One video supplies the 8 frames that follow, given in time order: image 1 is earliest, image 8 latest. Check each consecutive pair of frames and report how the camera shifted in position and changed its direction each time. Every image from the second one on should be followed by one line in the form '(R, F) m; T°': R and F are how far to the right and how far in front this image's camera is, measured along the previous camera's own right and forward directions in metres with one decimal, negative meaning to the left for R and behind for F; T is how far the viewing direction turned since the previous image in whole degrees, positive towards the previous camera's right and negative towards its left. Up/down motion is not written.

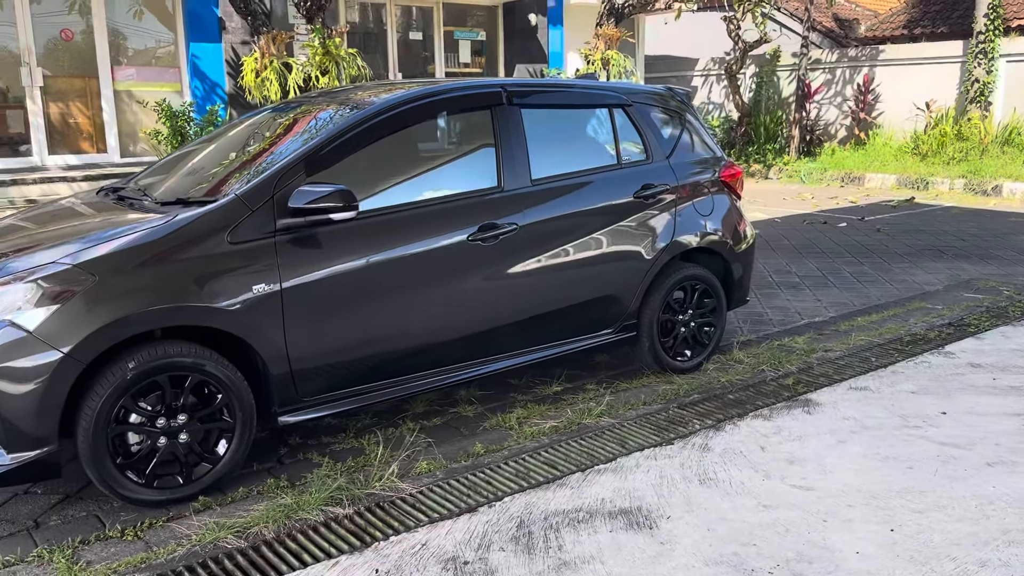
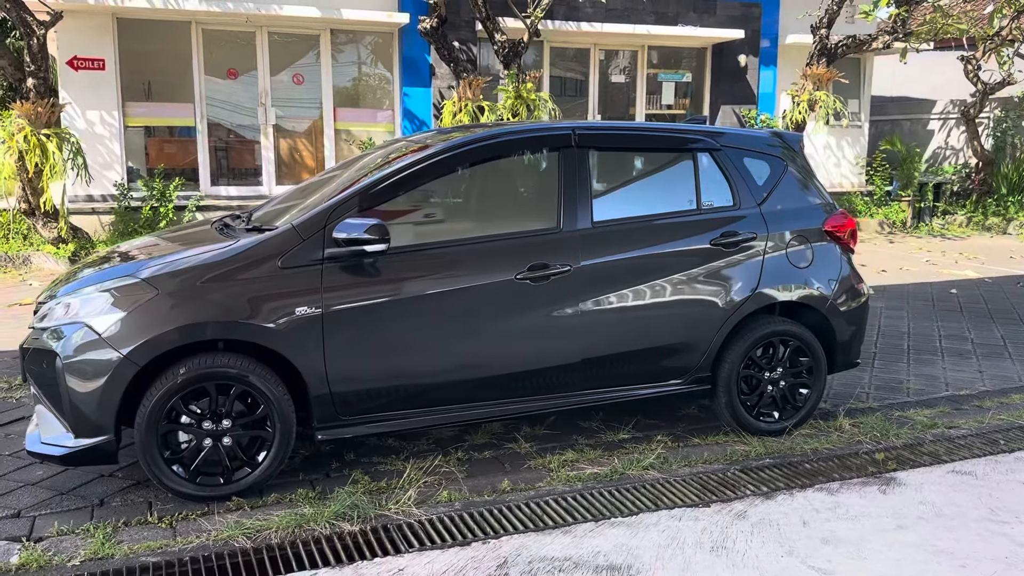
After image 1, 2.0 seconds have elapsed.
(+0.8, +0.1) m; -16°
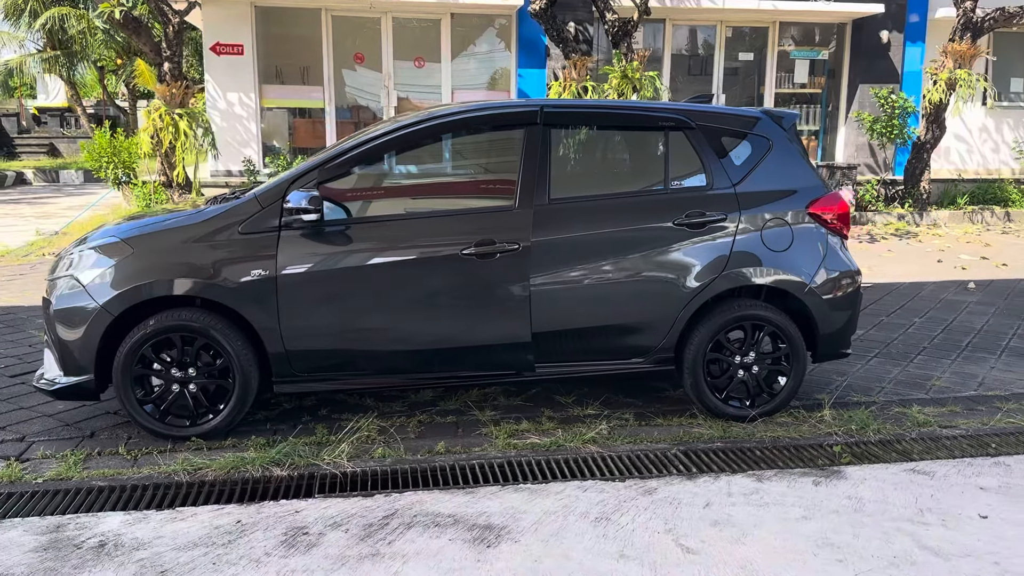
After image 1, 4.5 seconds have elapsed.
(+1.0, 0.0) m; -11°
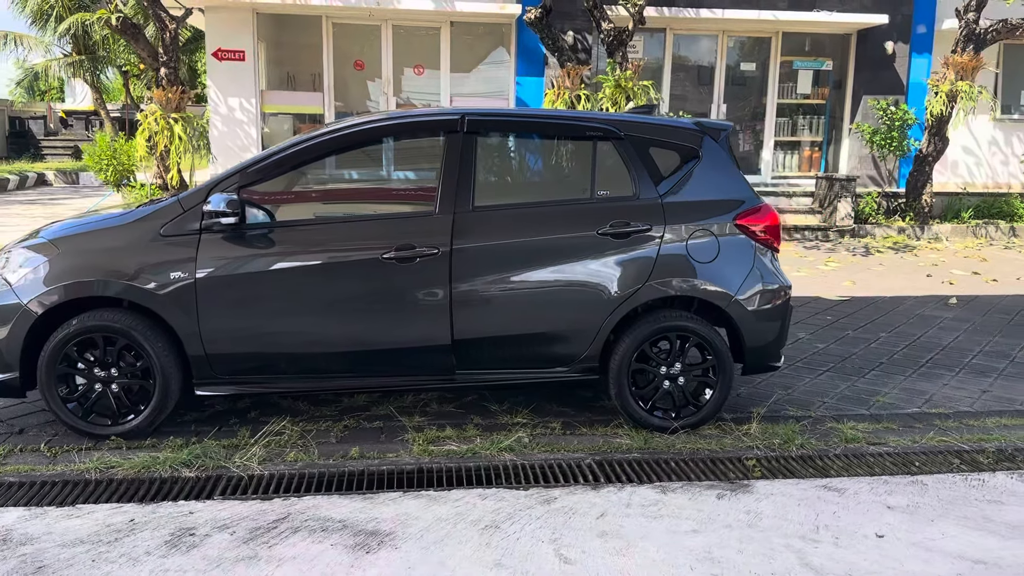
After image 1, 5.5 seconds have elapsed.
(+0.5, 0.0) m; -2°
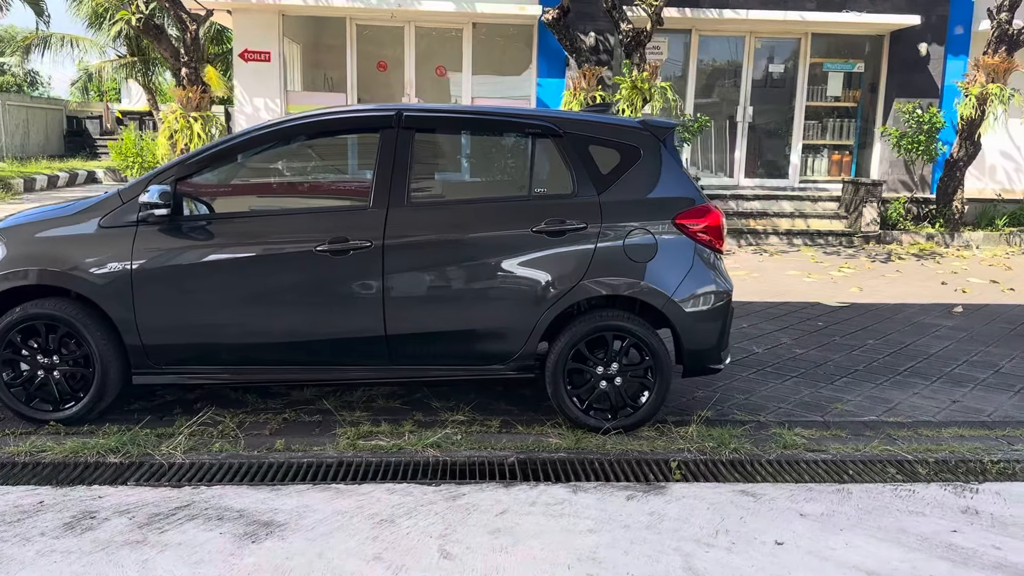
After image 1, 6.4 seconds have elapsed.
(+0.6, 0.0) m; -4°
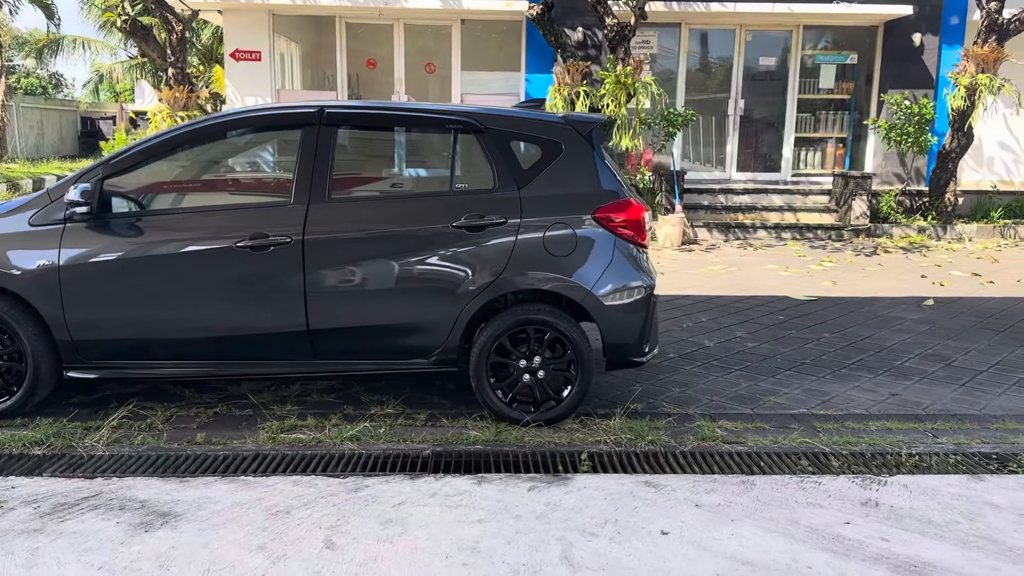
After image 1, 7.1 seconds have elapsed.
(+0.5, 0.0) m; -1°
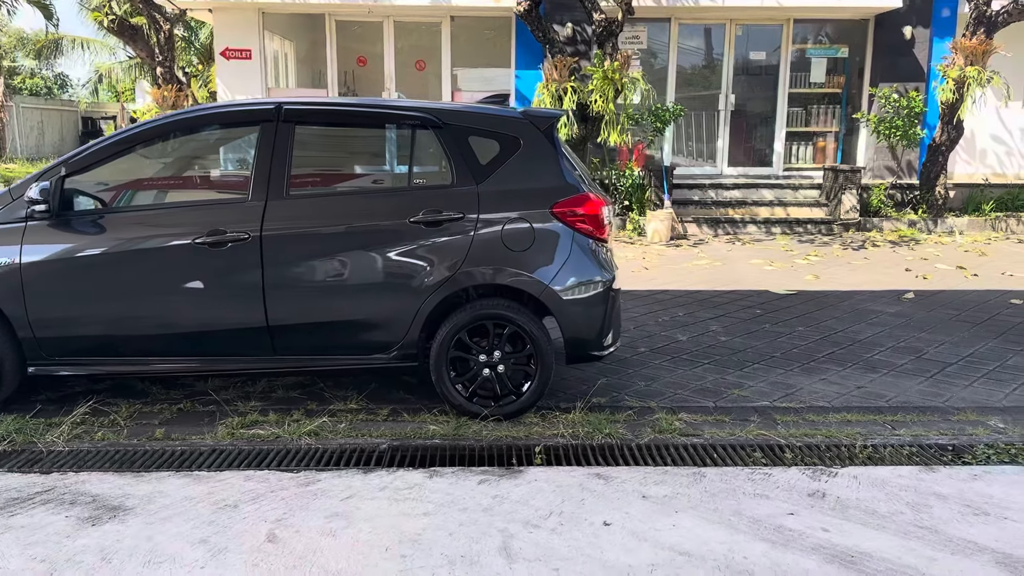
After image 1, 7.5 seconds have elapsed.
(+0.2, 0.0) m; 0°
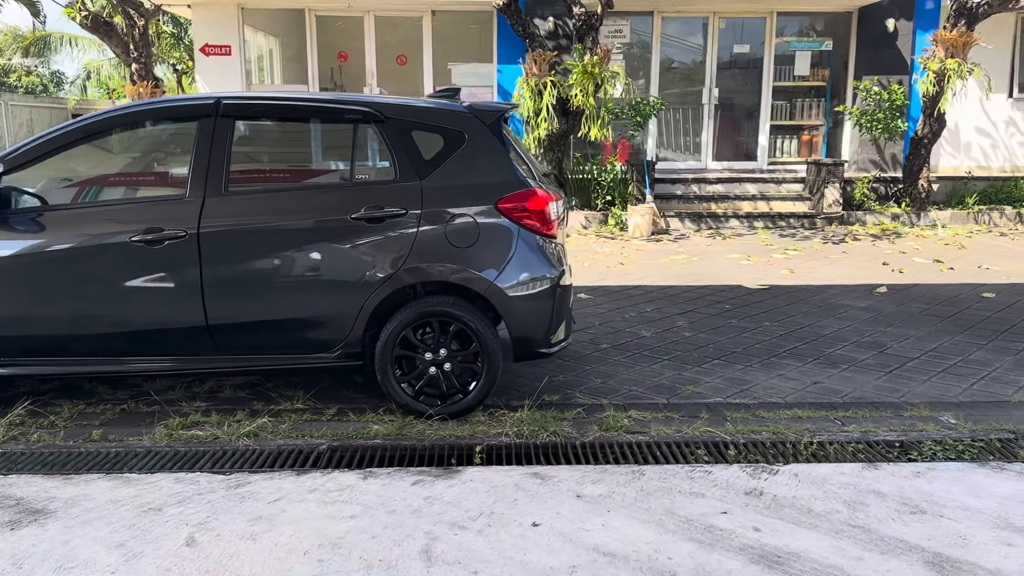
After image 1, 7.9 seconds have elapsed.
(+0.3, +0.1) m; 0°
